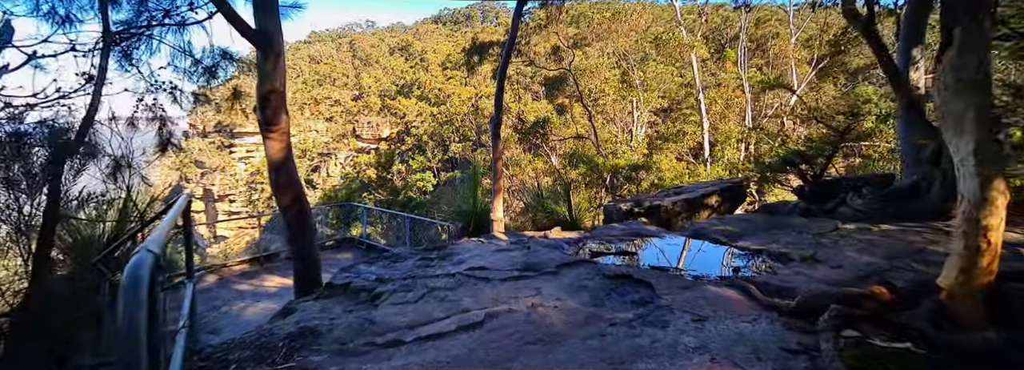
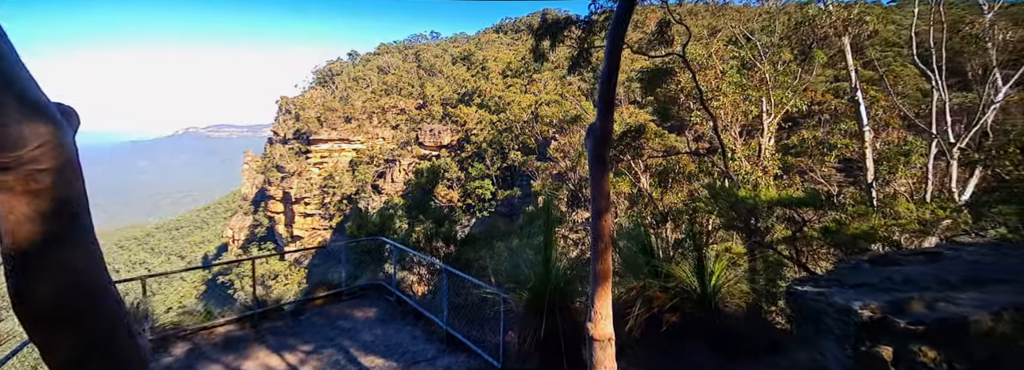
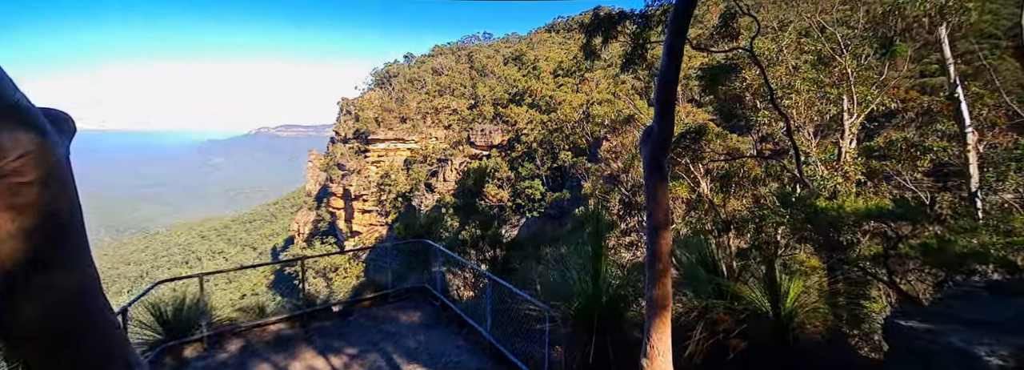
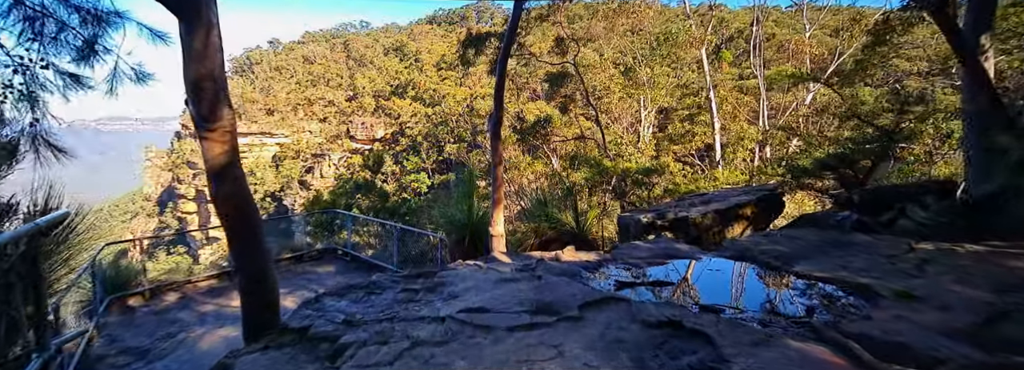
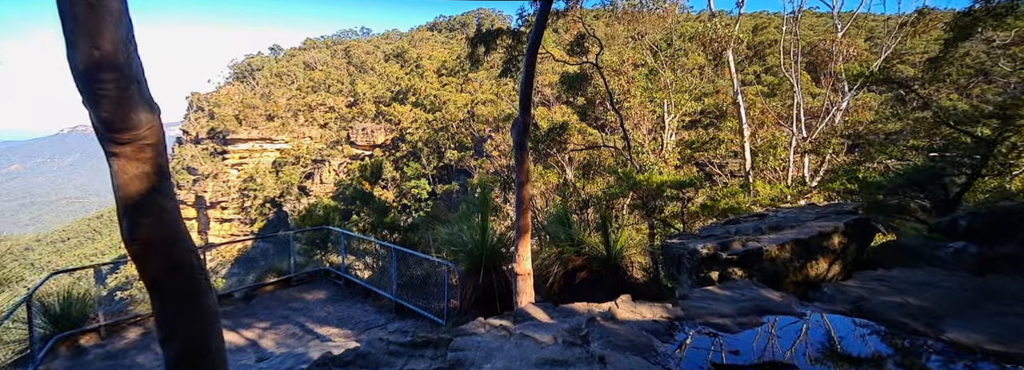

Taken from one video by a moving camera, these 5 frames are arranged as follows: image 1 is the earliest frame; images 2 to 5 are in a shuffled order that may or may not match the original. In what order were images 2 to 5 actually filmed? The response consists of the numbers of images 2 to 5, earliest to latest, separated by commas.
4, 5, 2, 3
